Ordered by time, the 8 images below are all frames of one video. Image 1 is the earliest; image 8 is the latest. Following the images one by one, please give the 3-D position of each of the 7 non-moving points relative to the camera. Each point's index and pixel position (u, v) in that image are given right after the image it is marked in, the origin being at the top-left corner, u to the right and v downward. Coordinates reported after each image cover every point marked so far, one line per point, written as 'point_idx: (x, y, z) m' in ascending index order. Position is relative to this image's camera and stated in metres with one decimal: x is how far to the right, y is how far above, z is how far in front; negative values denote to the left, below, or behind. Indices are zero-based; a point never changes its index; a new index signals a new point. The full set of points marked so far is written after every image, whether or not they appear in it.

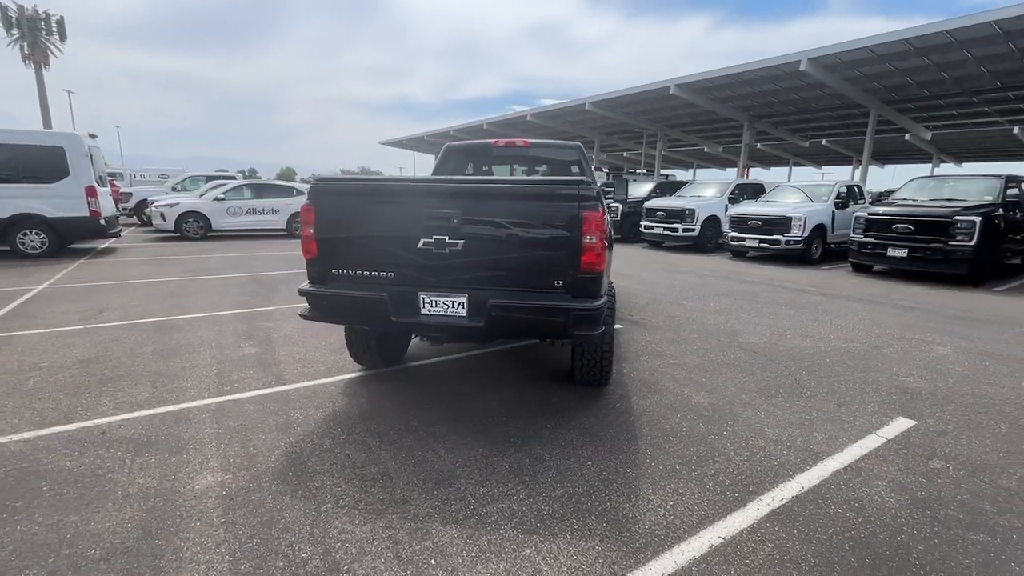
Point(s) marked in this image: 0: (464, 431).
0: (-0.3, -1.0, +3.3) m
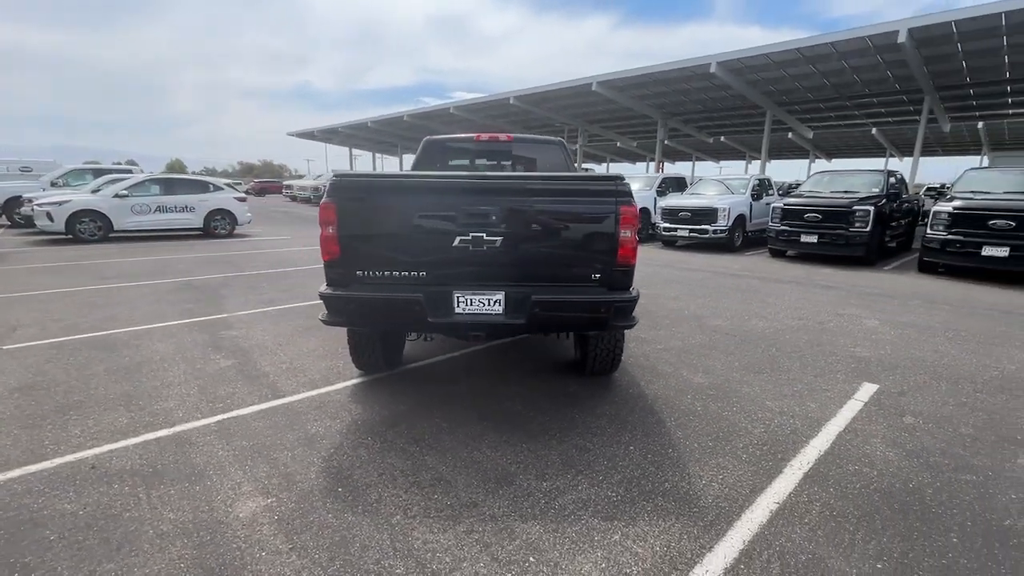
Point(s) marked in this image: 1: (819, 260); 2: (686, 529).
0: (-0.1, -1.0, +3.3) m
1: (+7.9, +0.7, +12.2) m
2: (+0.9, -1.2, +2.3) m
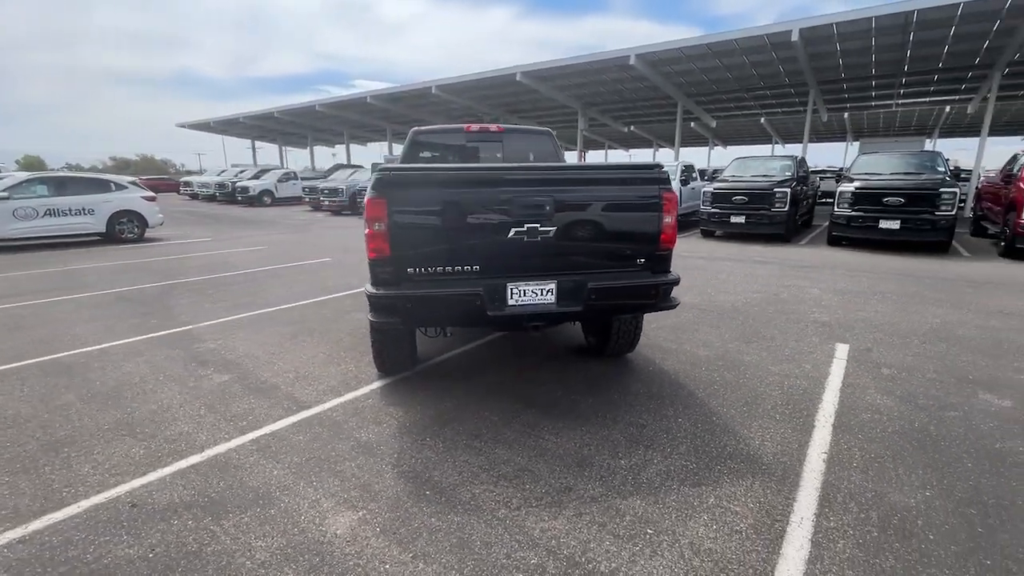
0: (+0.3, -0.9, +3.4) m
1: (+6.6, +1.4, +13.4) m
2: (+1.4, -1.1, +2.6) m
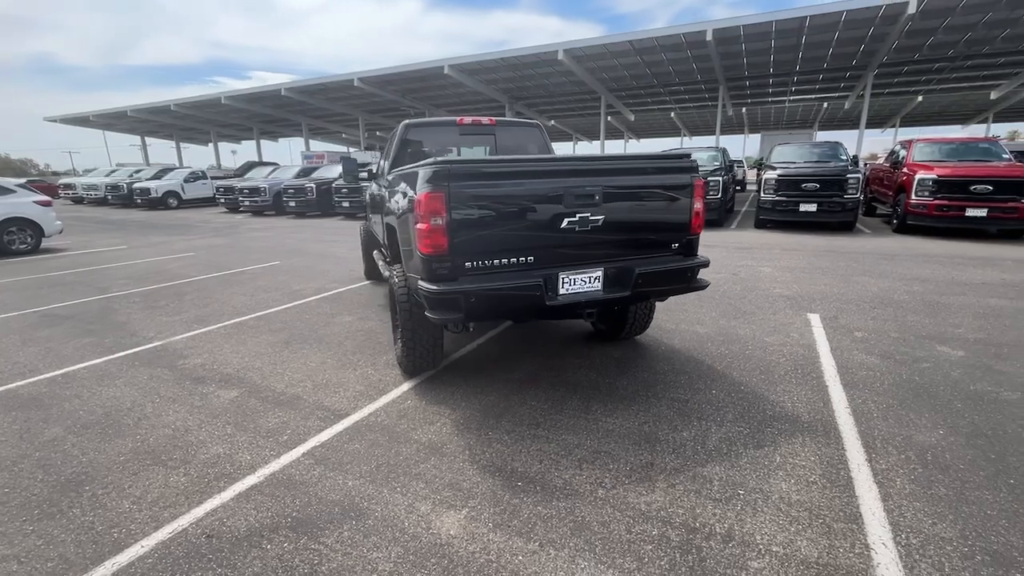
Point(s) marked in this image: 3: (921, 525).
0: (+0.6, -0.8, +3.5) m
1: (+5.1, +1.9, +14.3) m
2: (+1.8, -0.9, +2.9) m
3: (+1.9, -1.1, +2.2) m
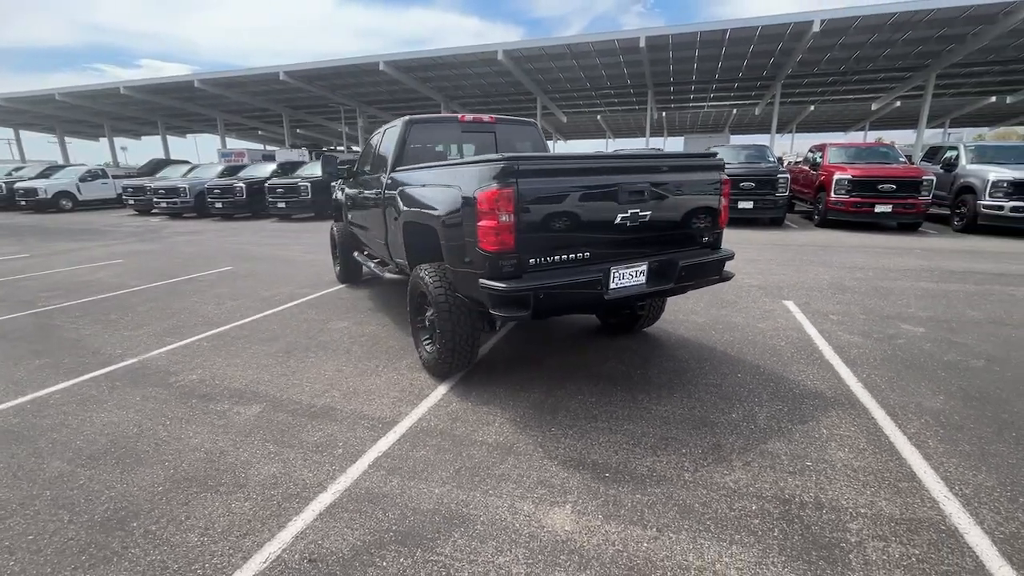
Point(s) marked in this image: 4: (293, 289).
0: (+1.0, -0.8, +3.6) m
1: (+3.7, +2.1, +15.0) m
2: (+2.2, -0.8, +3.2) m
3: (+2.4, -1.0, +2.5) m
4: (-3.1, 0.0, +6.8) m
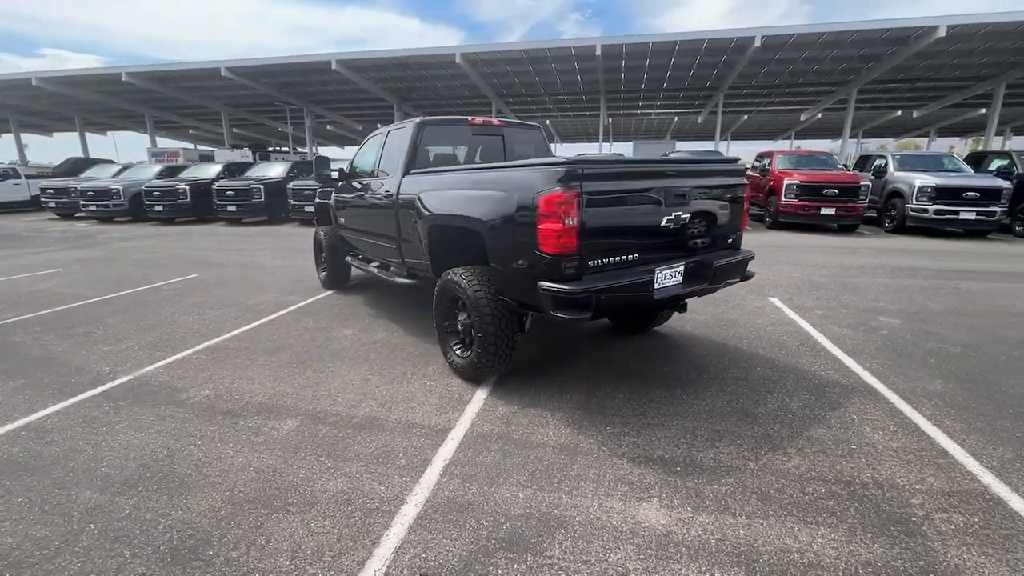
0: (+1.3, -0.8, +3.7) m
1: (+2.6, +2.0, +15.4) m
2: (+2.6, -0.8, +3.4) m
3: (+2.8, -1.0, +2.8) m
4: (-3.2, -0.1, +6.4) m
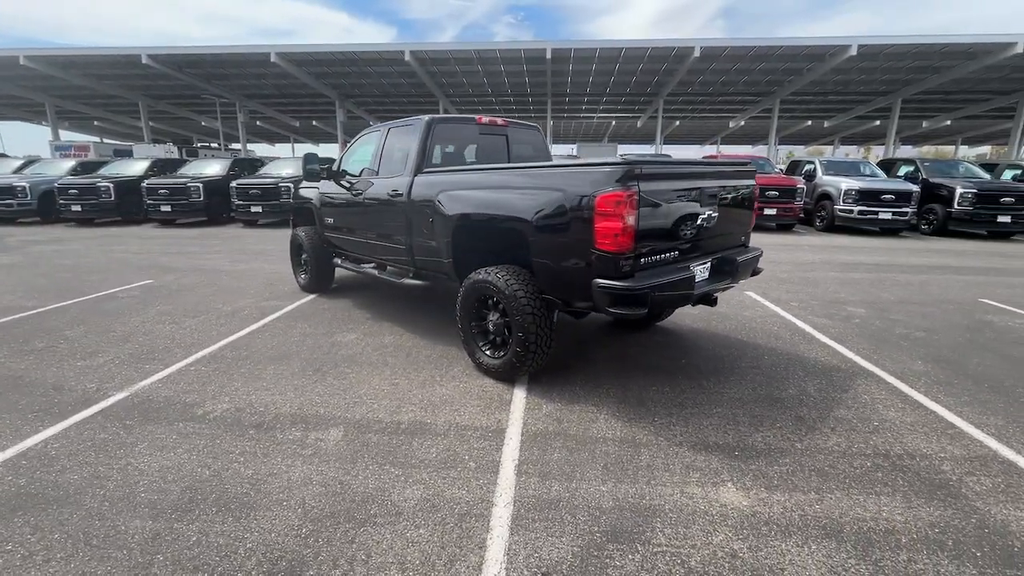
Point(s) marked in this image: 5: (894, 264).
0: (+1.5, -0.7, +3.9) m
1: (+1.3, +2.1, +15.6) m
2: (+2.9, -0.7, +3.8) m
3: (+3.2, -0.9, +3.2) m
4: (-3.2, -0.2, +6.0) m
5: (+7.5, +0.5, +9.3) m
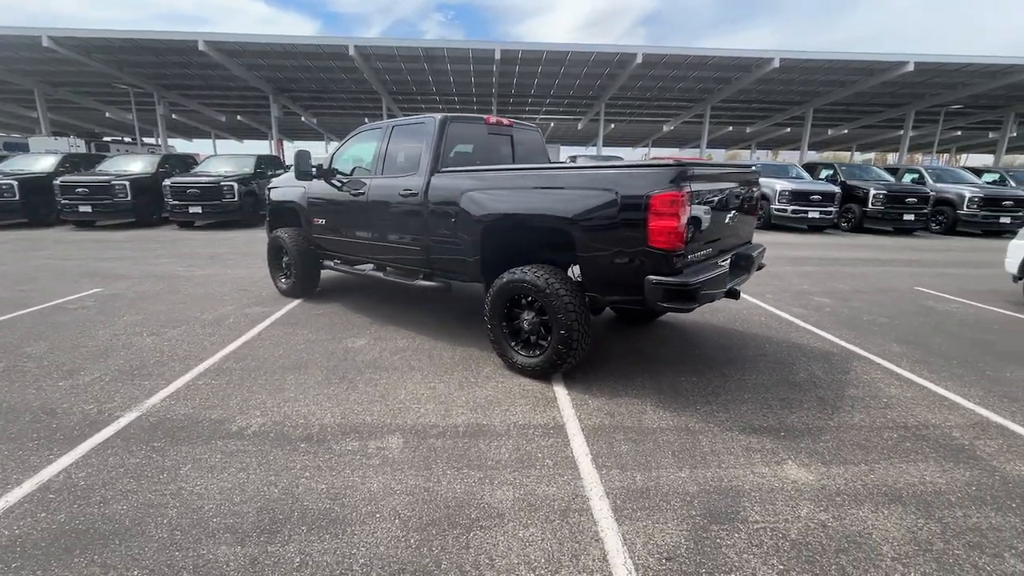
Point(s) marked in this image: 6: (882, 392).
0: (+1.8, -0.7, +4.2) m
1: (0.0, +2.1, +15.7) m
2: (+3.1, -0.7, +4.2) m
3: (+3.5, -0.8, +3.7) m
4: (-3.2, -0.2, +5.6) m
5: (+7.0, +0.7, +10.3) m
6: (+2.8, -0.8, +3.7) m
